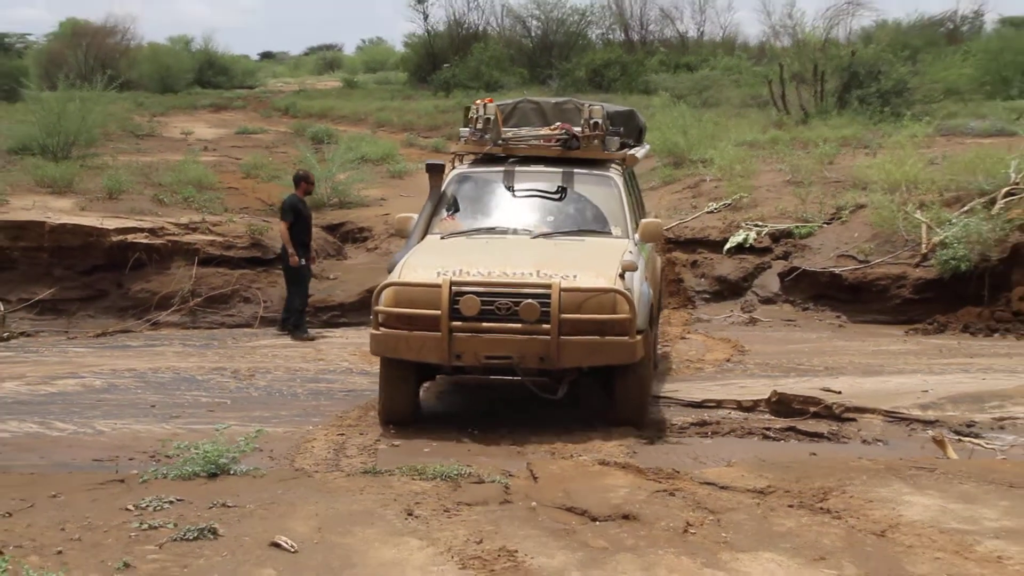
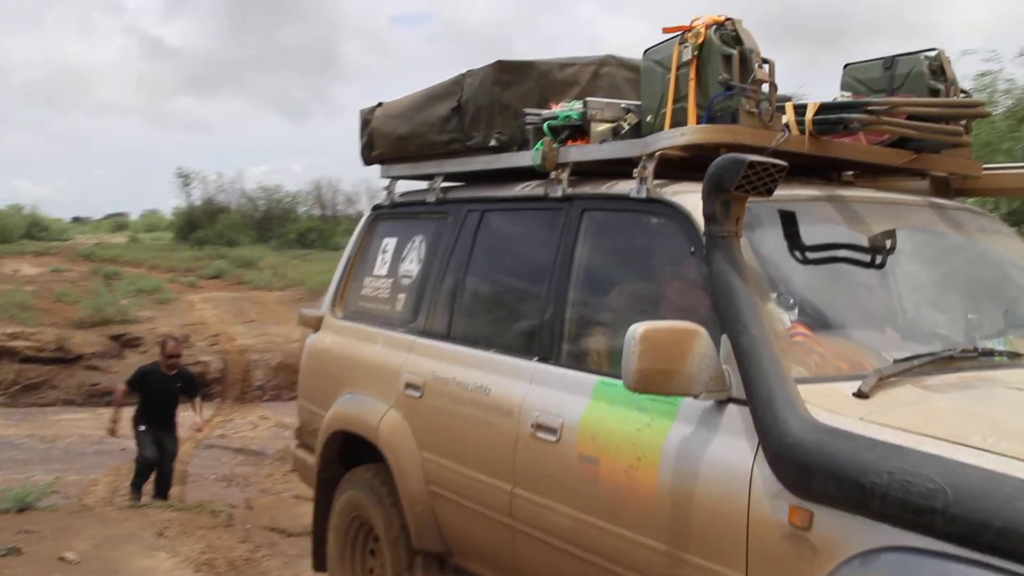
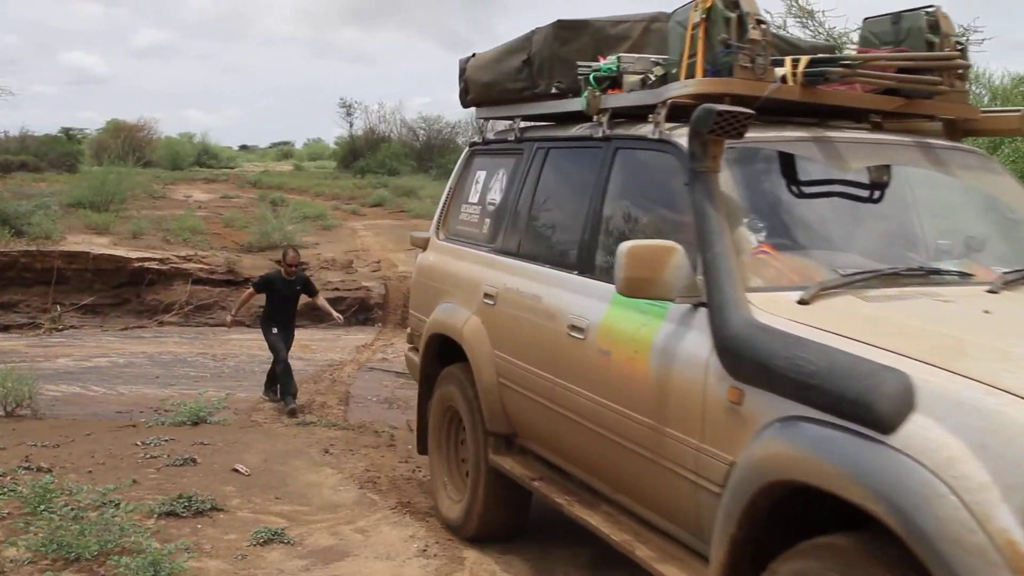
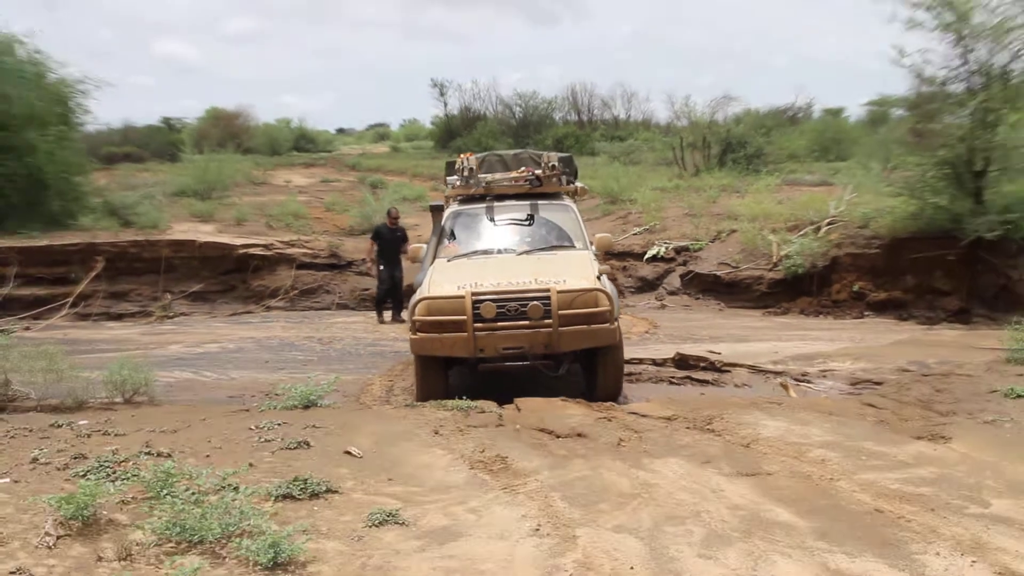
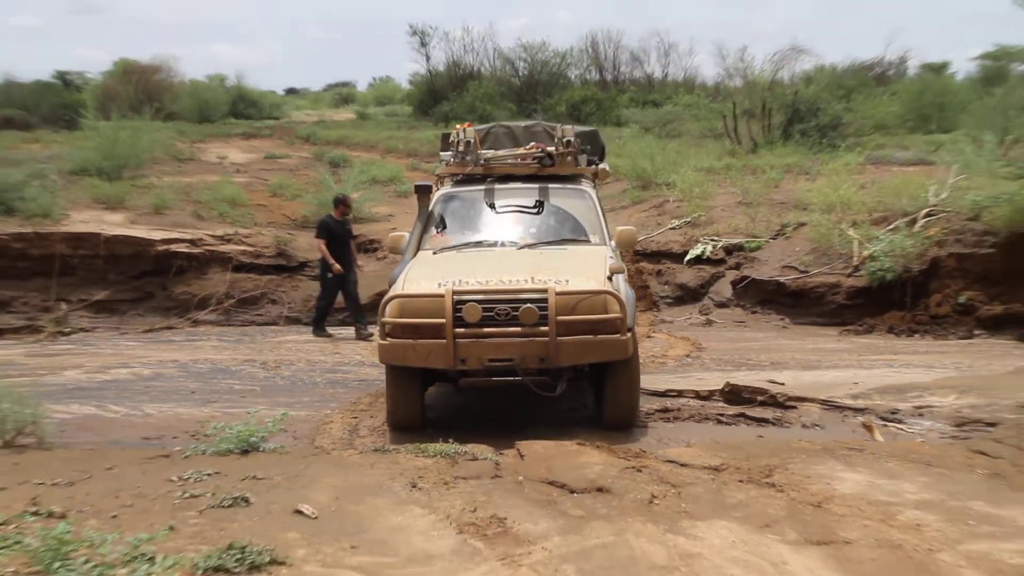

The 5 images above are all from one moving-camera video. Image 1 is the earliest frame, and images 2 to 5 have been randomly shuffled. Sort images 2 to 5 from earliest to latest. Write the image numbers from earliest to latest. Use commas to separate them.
5, 4, 3, 2
